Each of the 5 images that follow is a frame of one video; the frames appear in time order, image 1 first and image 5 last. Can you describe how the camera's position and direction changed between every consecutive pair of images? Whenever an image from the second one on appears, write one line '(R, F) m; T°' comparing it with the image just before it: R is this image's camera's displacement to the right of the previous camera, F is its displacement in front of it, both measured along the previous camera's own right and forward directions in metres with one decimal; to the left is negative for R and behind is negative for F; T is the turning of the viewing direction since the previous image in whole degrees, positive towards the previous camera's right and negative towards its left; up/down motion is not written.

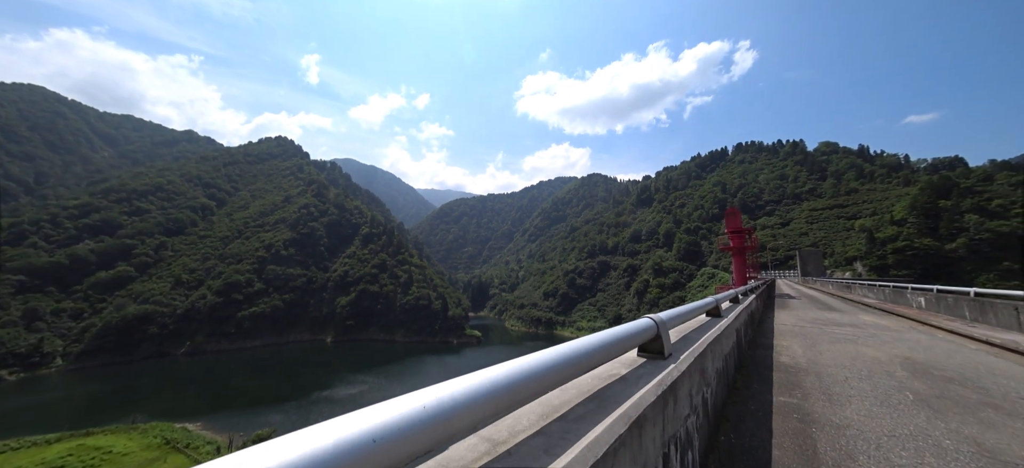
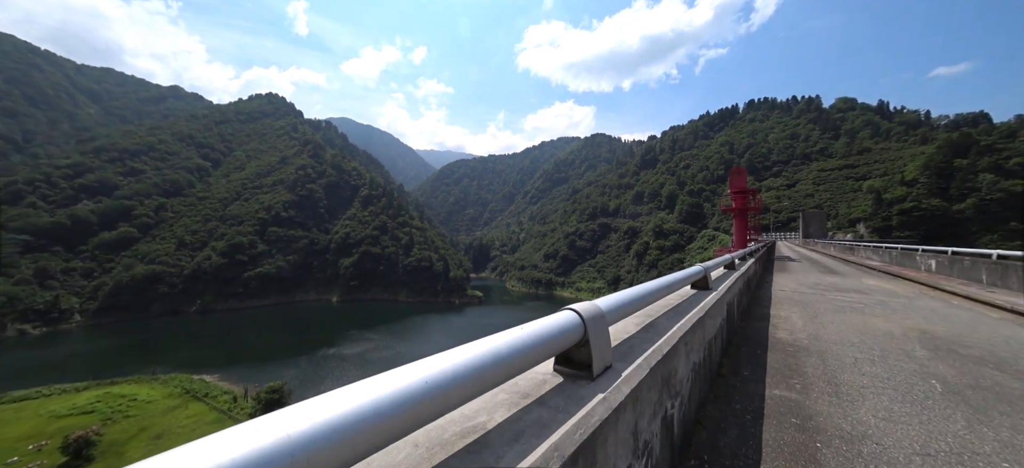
(+0.4, +0.5) m; 0°
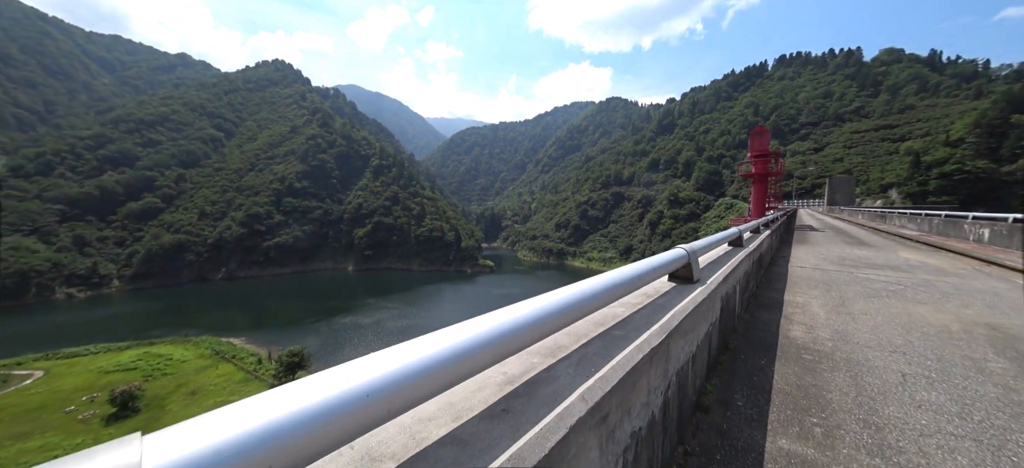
(+0.4, +0.6) m; -2°
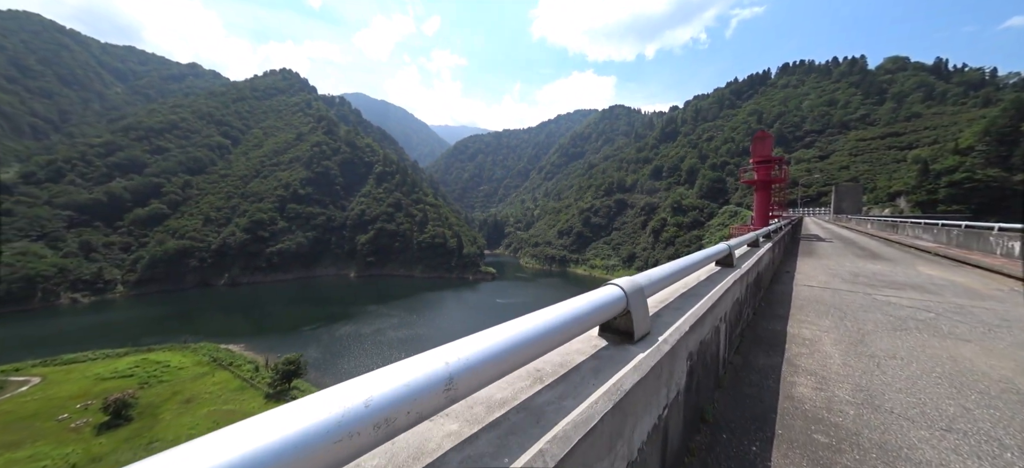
(+0.2, +0.3) m; -1°
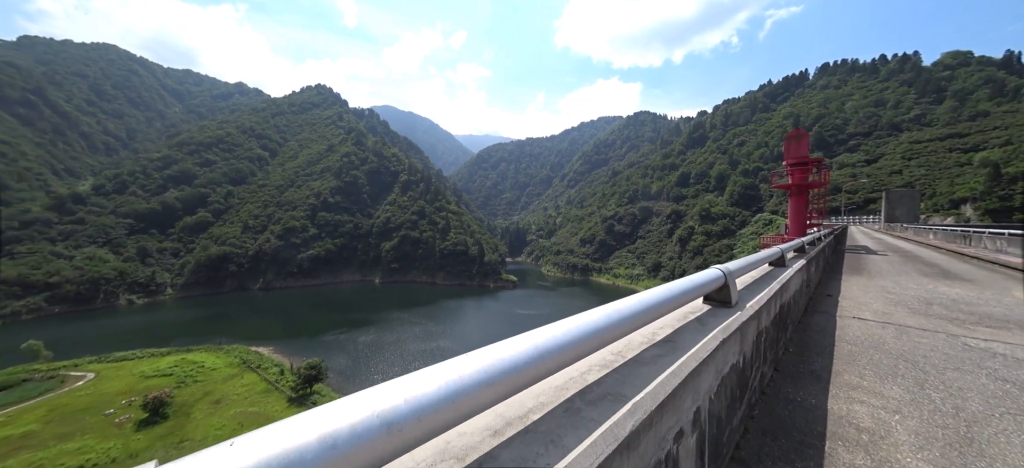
(+1.0, +1.1) m; -4°
